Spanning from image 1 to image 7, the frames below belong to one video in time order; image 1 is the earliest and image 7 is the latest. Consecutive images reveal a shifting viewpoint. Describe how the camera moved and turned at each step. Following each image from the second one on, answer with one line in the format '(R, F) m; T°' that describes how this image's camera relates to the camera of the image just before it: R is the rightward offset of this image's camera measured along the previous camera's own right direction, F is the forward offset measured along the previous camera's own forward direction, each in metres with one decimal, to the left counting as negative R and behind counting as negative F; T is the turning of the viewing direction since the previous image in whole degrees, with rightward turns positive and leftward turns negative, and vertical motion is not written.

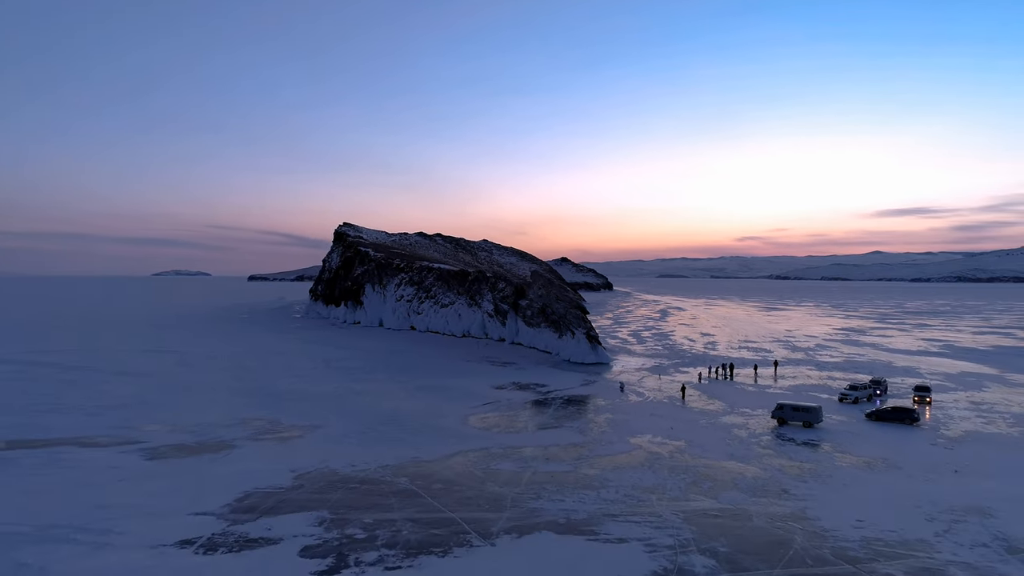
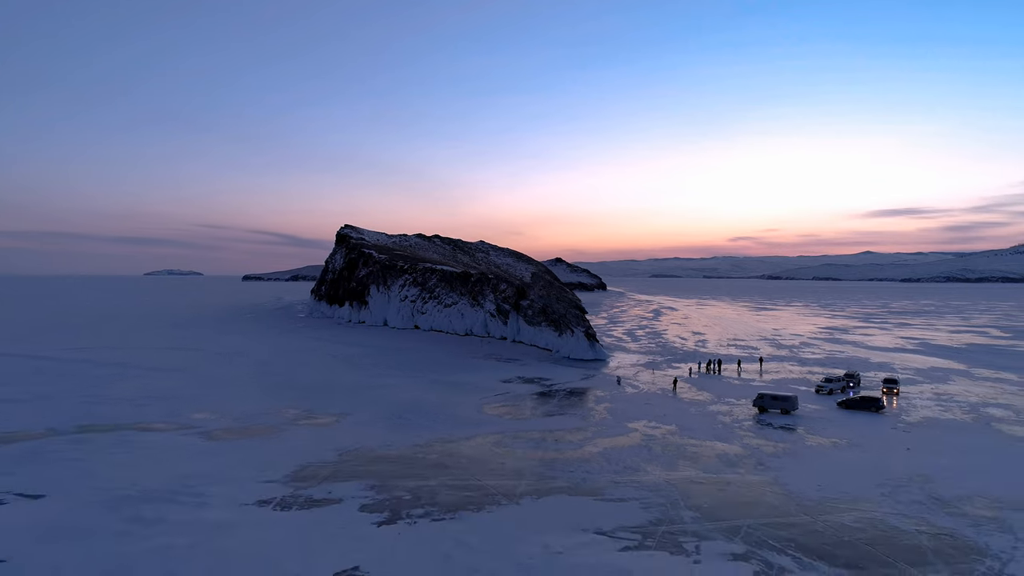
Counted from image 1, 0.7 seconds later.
(-0.6, -1.9) m; +1°
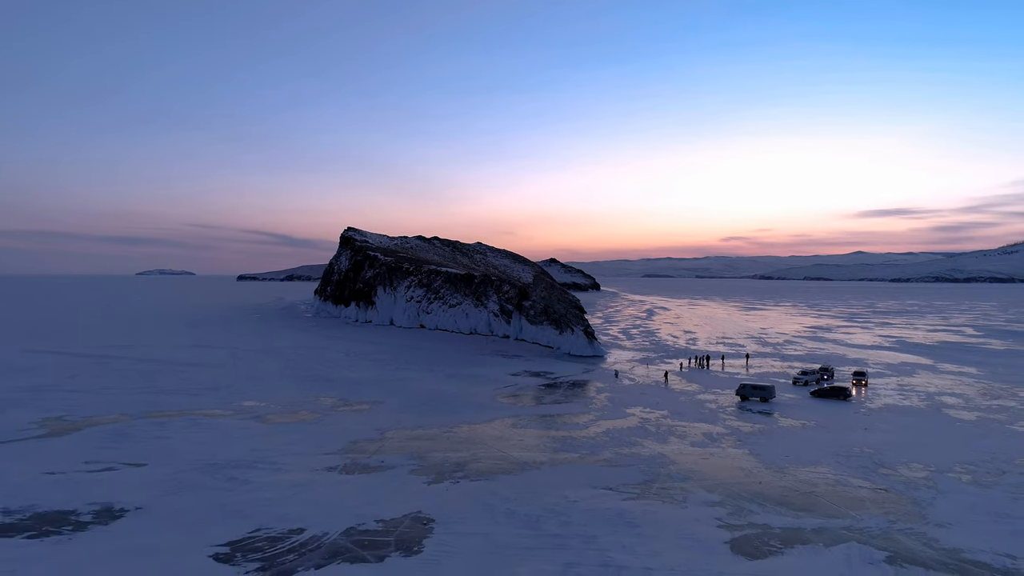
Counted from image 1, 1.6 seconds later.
(-0.7, -2.4) m; +1°
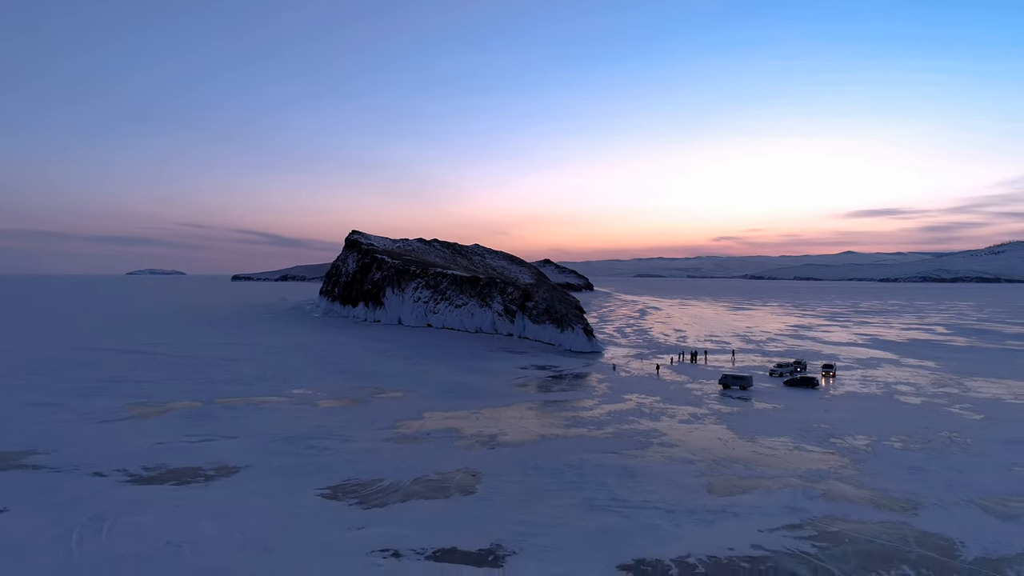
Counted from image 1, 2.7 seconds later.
(-1.0, -3.1) m; +1°
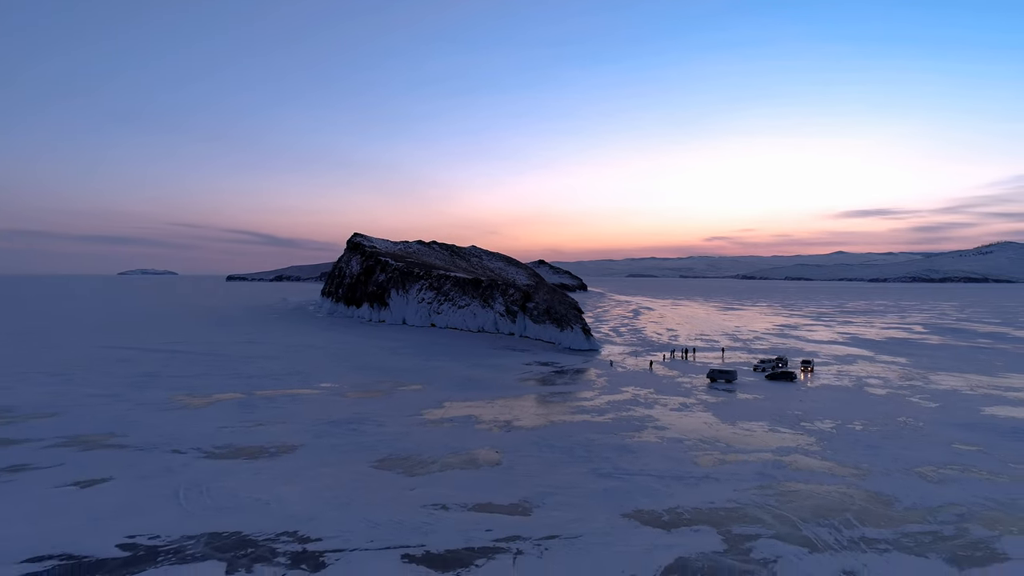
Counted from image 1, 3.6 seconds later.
(-0.7, -2.4) m; +1°
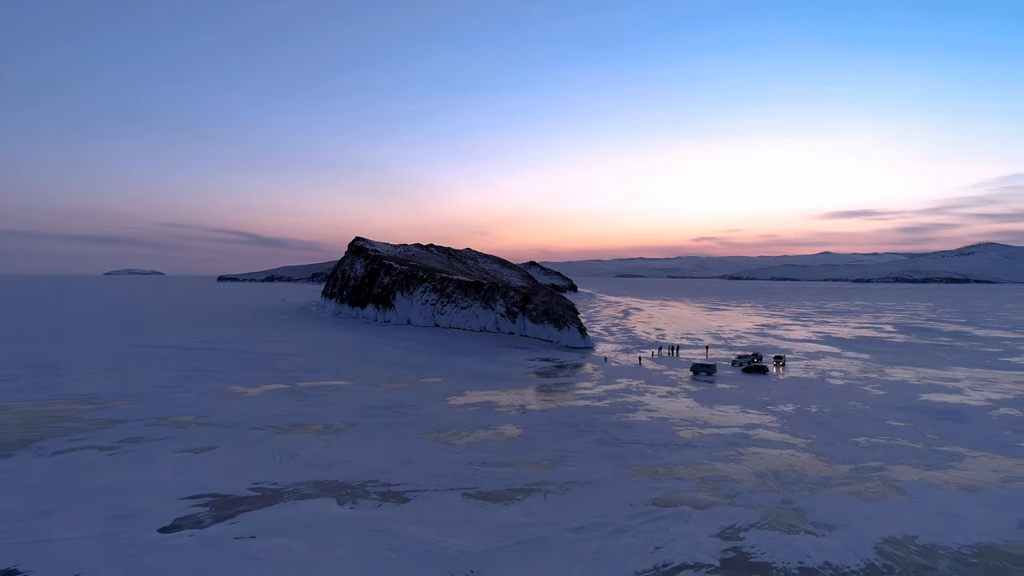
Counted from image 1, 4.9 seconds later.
(-1.1, -3.5) m; +1°
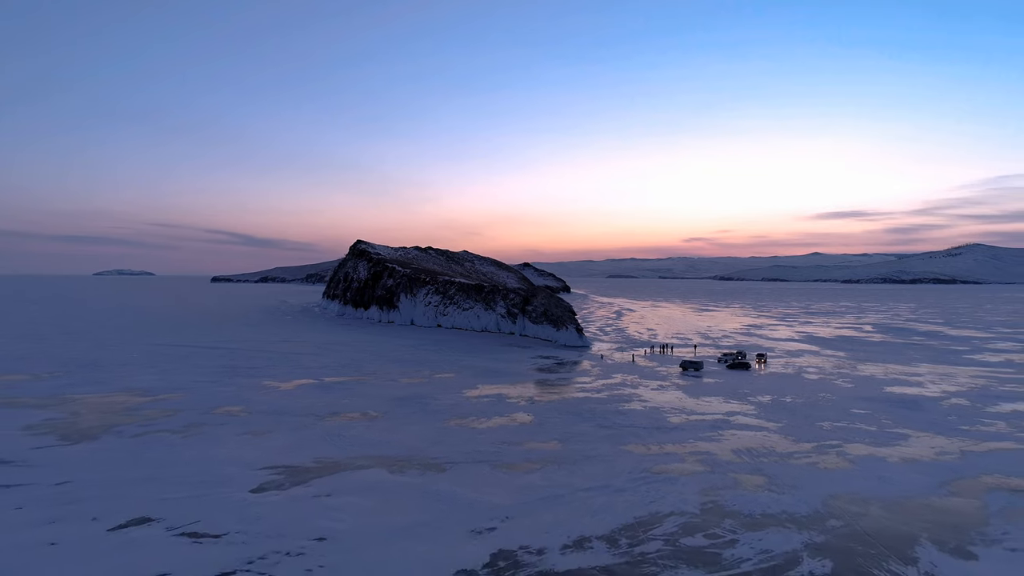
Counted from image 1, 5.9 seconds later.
(-0.8, -2.7) m; +1°
